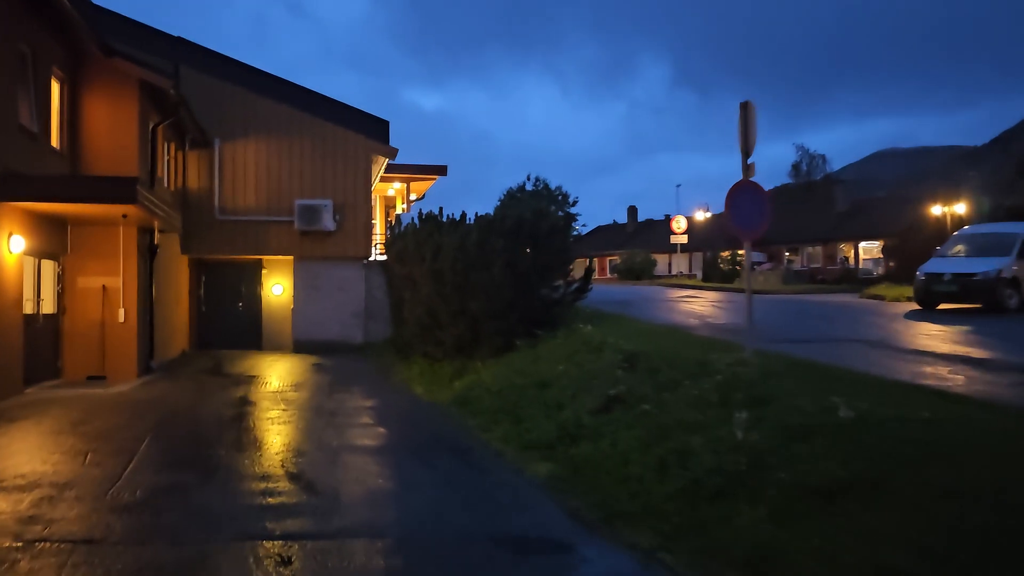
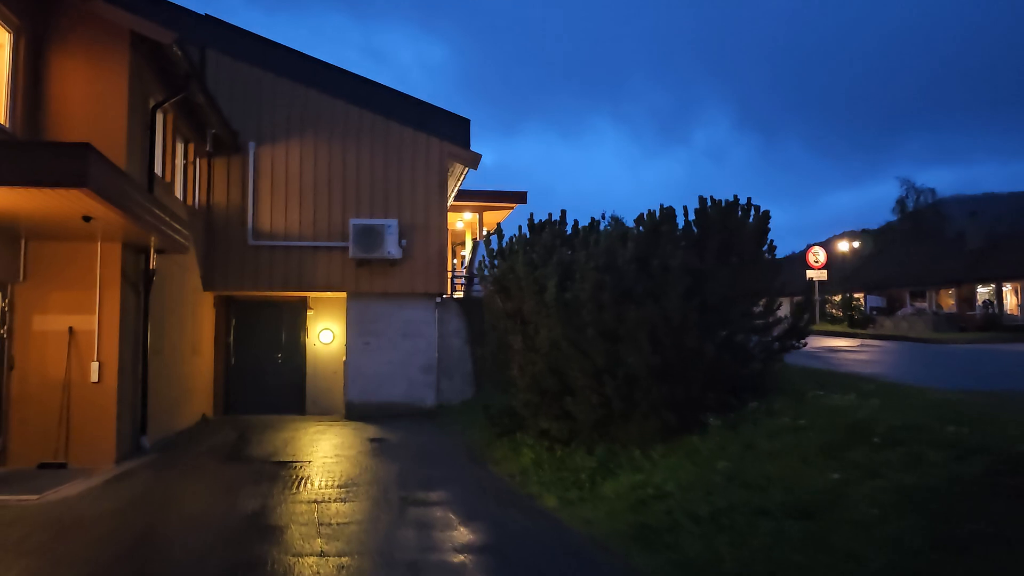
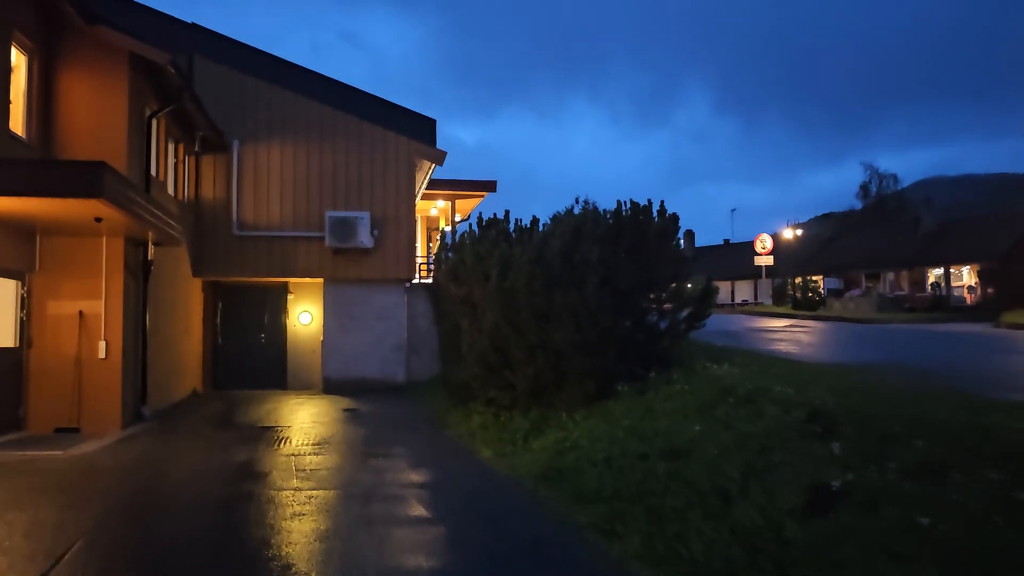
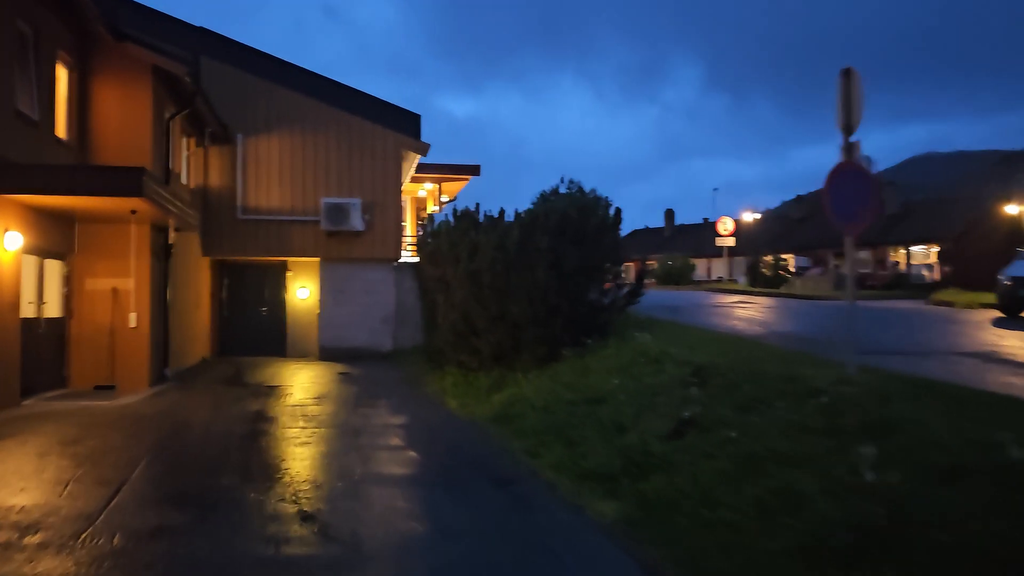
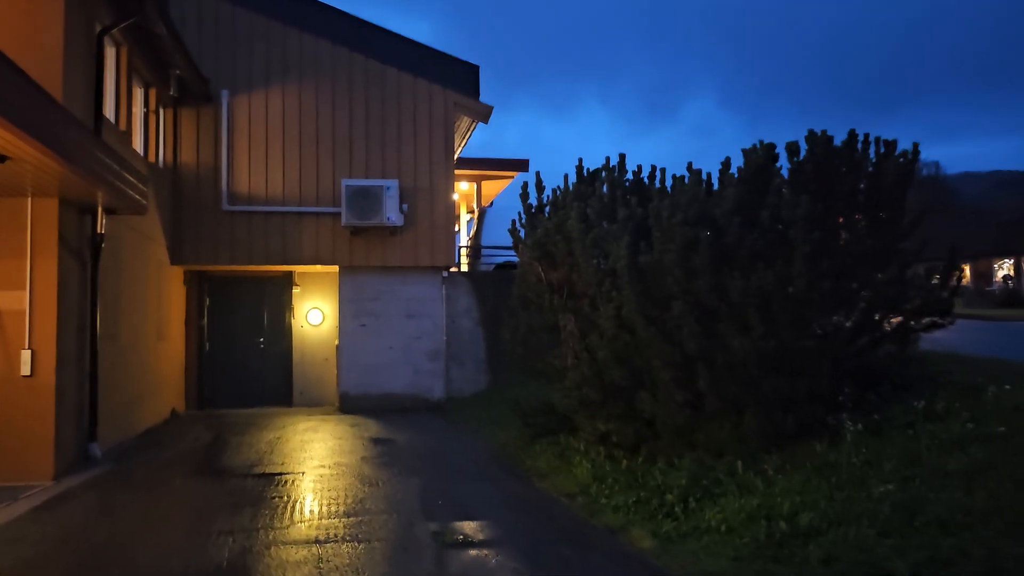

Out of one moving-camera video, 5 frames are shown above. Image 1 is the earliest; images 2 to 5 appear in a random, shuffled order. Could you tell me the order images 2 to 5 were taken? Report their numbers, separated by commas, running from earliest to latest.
4, 3, 2, 5
